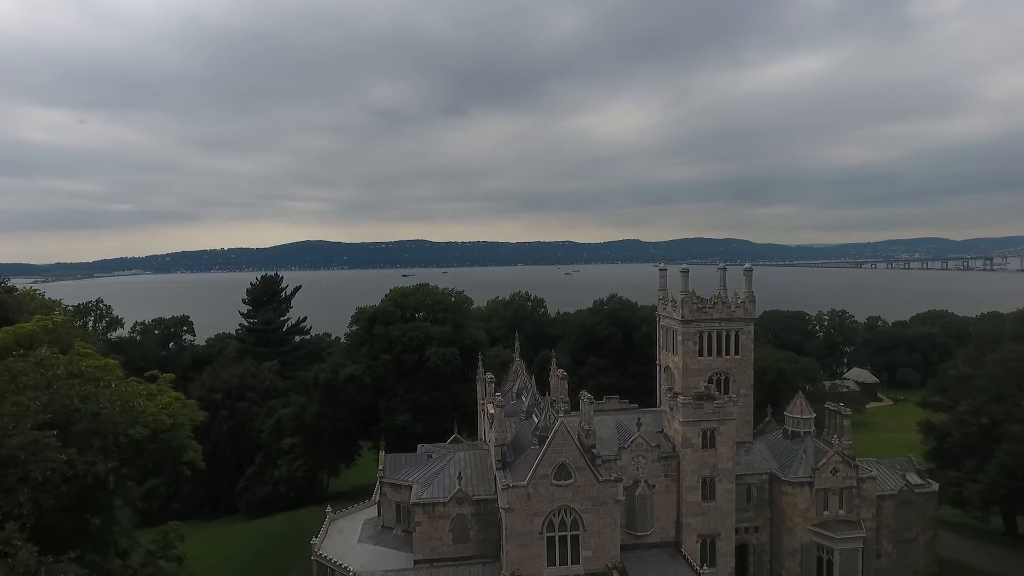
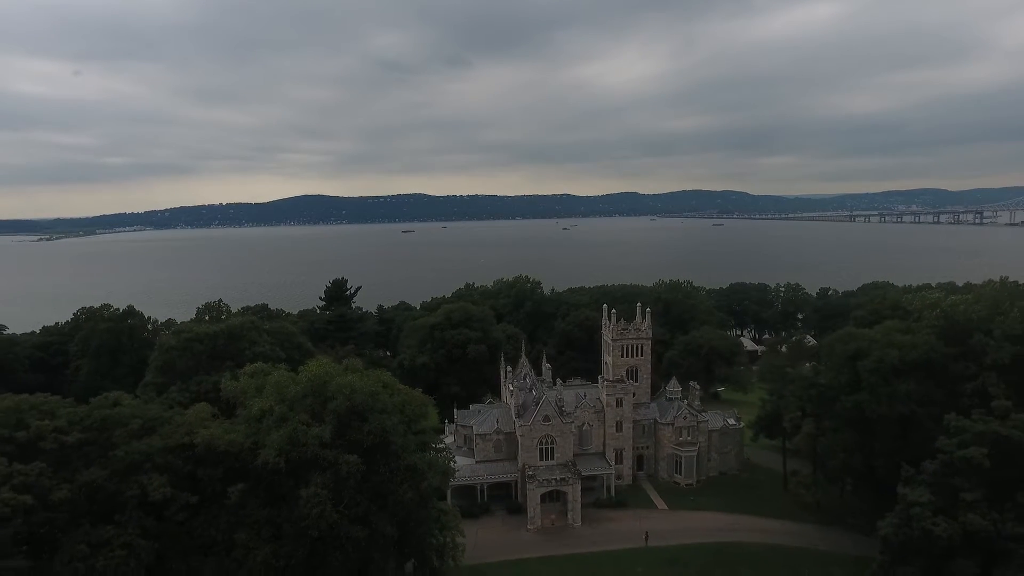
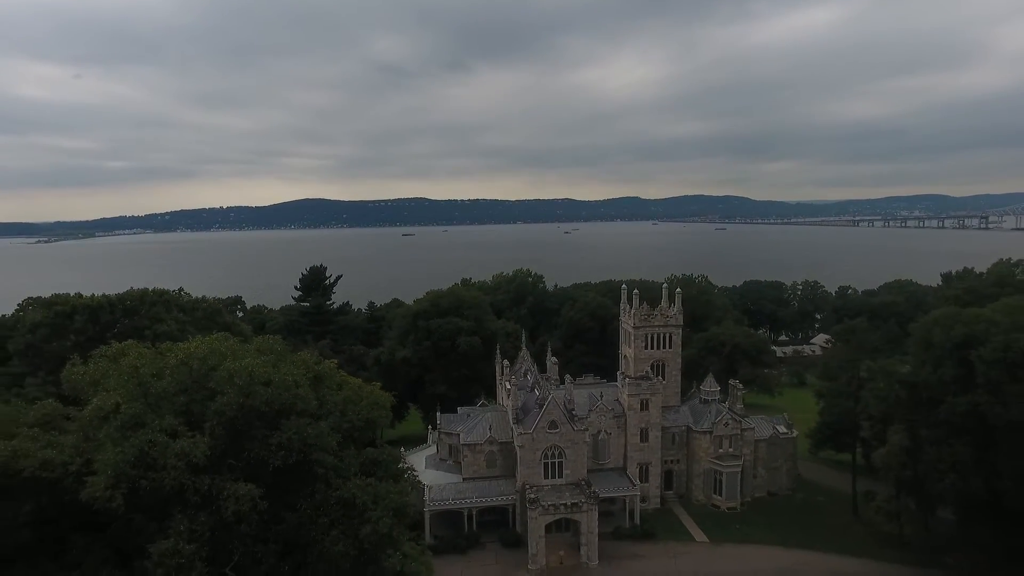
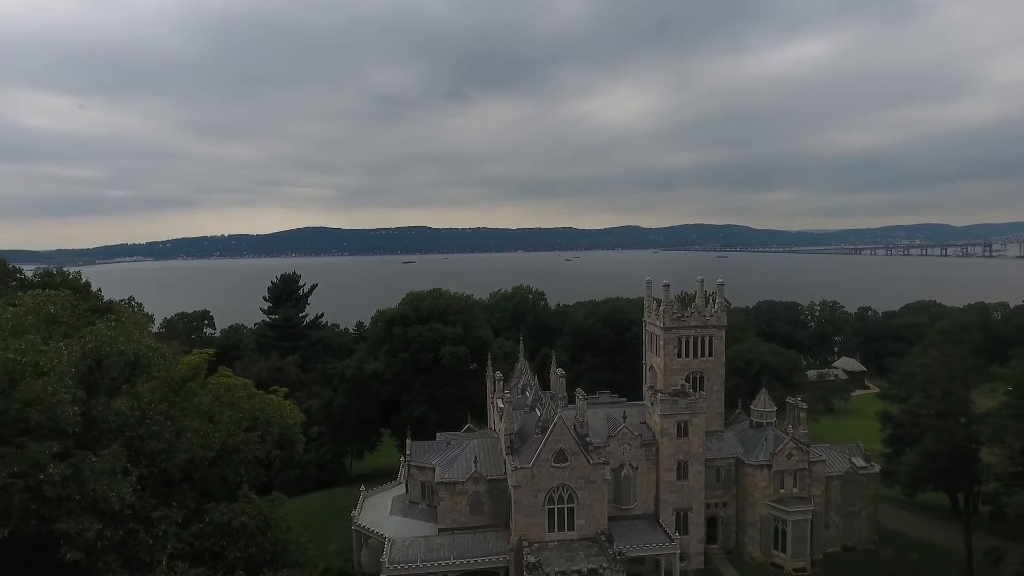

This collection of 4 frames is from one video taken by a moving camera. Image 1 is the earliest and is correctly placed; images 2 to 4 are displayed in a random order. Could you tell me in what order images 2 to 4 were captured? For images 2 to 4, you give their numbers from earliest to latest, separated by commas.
4, 3, 2
